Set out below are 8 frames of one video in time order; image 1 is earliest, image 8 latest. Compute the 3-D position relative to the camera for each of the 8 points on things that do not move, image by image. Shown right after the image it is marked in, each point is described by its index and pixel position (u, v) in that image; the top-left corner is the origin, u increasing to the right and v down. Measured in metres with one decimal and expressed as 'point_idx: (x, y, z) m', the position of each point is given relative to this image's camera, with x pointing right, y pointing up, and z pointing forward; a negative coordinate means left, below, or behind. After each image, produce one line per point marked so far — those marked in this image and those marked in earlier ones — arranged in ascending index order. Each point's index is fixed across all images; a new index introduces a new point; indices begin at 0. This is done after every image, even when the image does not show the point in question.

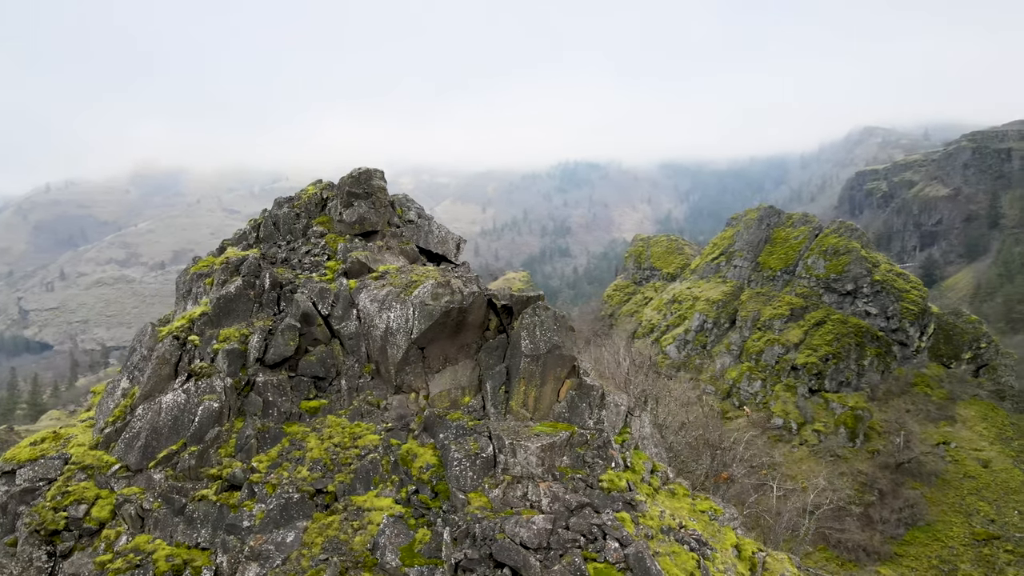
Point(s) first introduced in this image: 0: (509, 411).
0: (-0.1, -3.9, +17.7) m
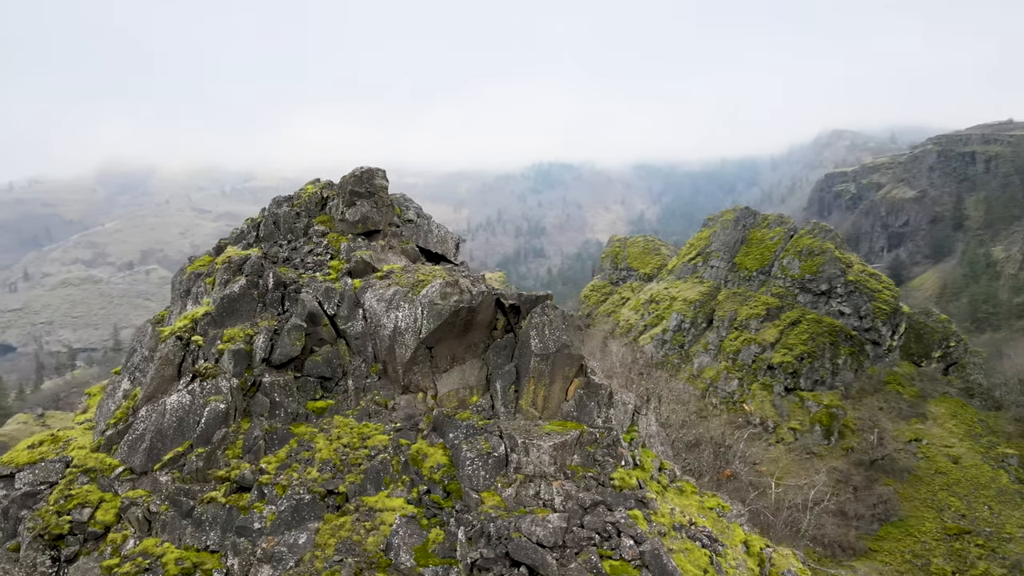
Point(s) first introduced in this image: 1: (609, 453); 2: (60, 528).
0: (+0.2, -3.8, +17.7) m
1: (+2.9, -5.0, +17.0) m
2: (-12.0, -6.4, +14.9) m
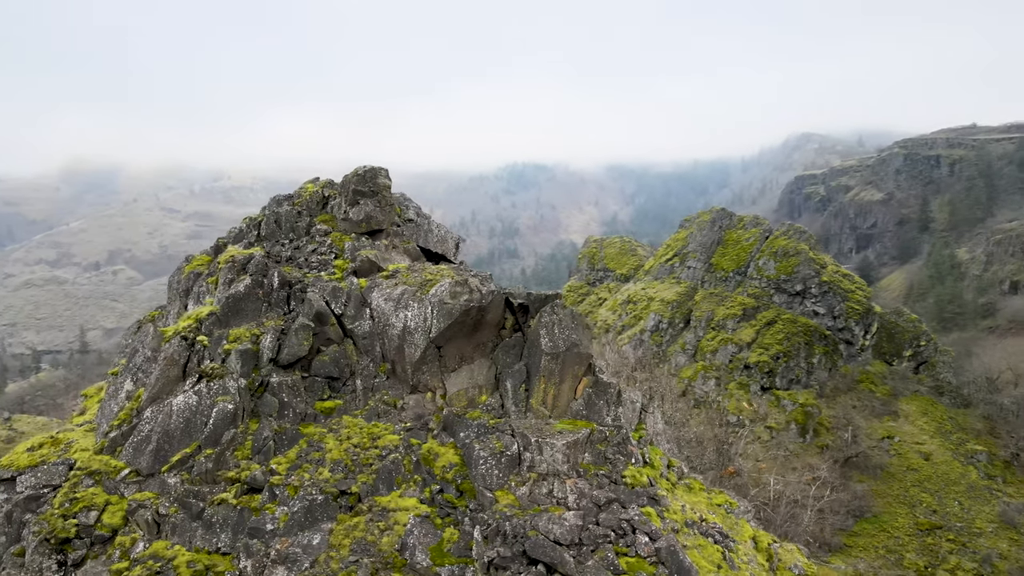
0: (+0.6, -3.8, +17.7) m
1: (+3.3, -5.0, +17.1) m
2: (-11.6, -6.4, +14.6) m
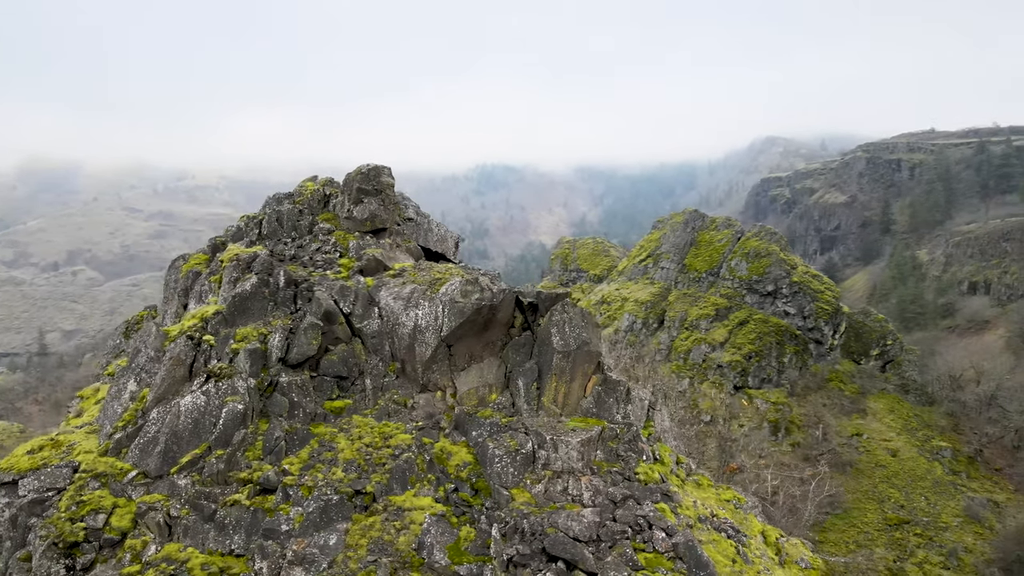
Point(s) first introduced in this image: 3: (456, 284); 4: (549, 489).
0: (+0.9, -3.8, +17.8) m
1: (+3.7, -4.9, +17.2) m
2: (-11.2, -6.3, +14.3) m
3: (-1.8, +0.1, +18.6) m
4: (+1.0, -5.6, +15.6) m
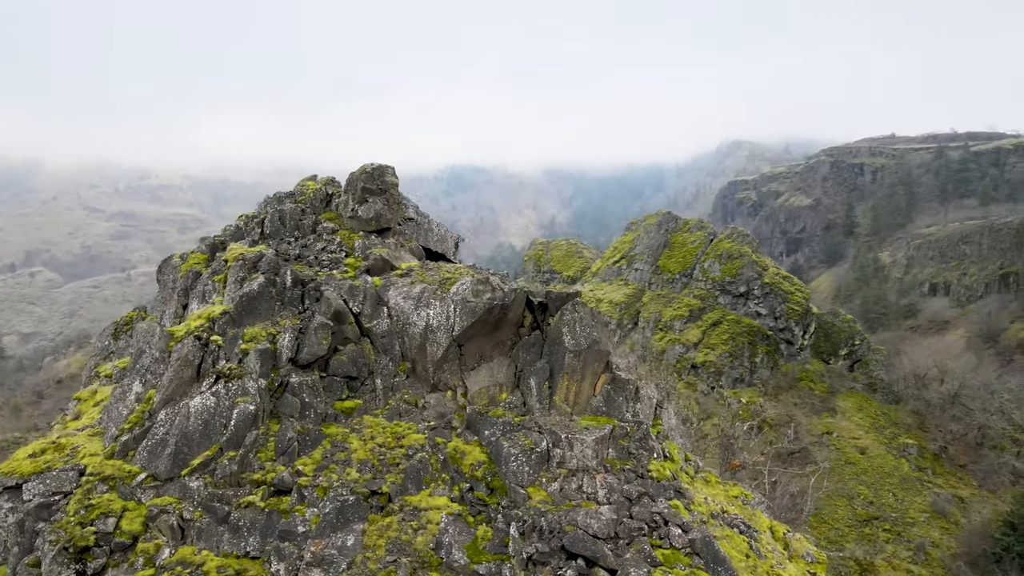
0: (+1.3, -3.7, +17.9) m
1: (+4.1, -4.9, +17.4) m
2: (-10.7, -6.3, +14.0) m
3: (-1.5, +0.1, +18.6) m
4: (+1.5, -5.6, +15.7) m
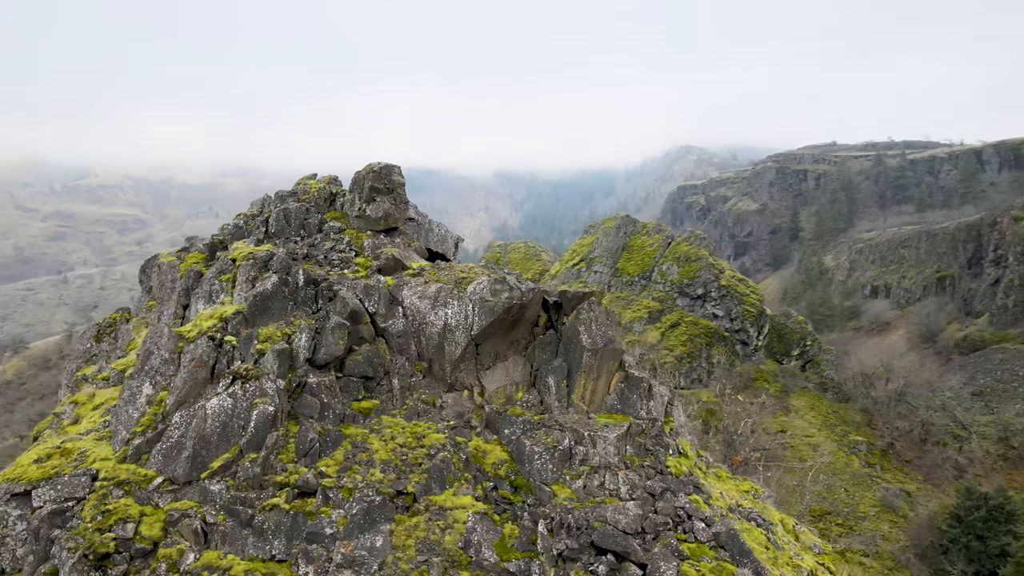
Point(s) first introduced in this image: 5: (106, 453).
0: (+1.9, -3.7, +18.0) m
1: (+4.7, -4.9, +17.7) m
2: (-9.9, -6.3, +13.6) m
3: (-0.9, +0.2, +18.7) m
4: (+2.2, -5.6, +15.9) m
5: (-11.6, -4.7, +16.0) m
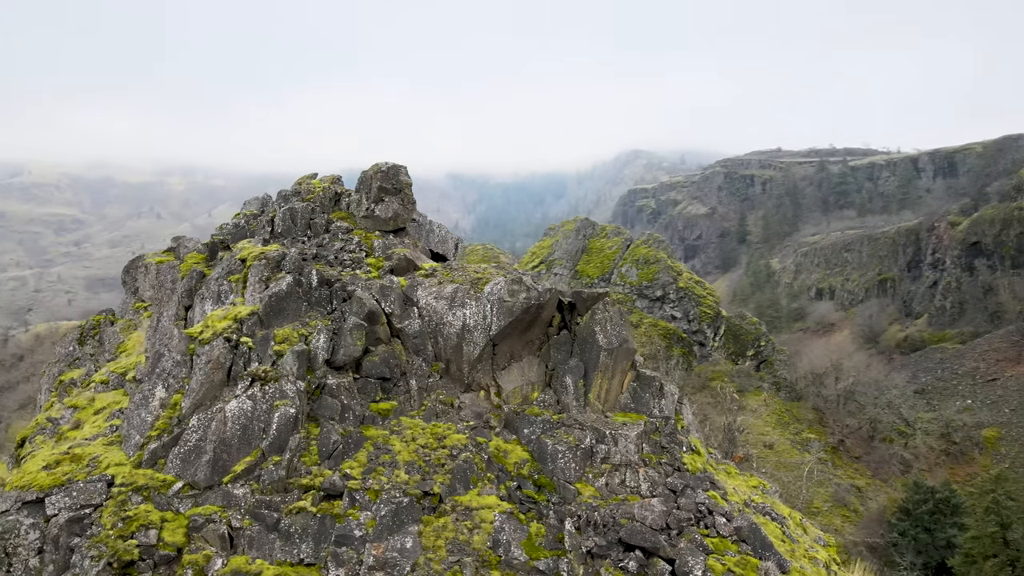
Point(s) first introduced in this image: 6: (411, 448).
0: (+2.5, -3.7, +18.2) m
1: (+5.3, -4.9, +18.0) m
2: (-9.1, -6.3, +13.2) m
3: (-0.4, +0.1, +18.8) m
4: (+2.8, -5.6, +16.1) m
5: (-10.9, -4.7, +15.5) m
6: (-3.0, -4.7, +16.4) m
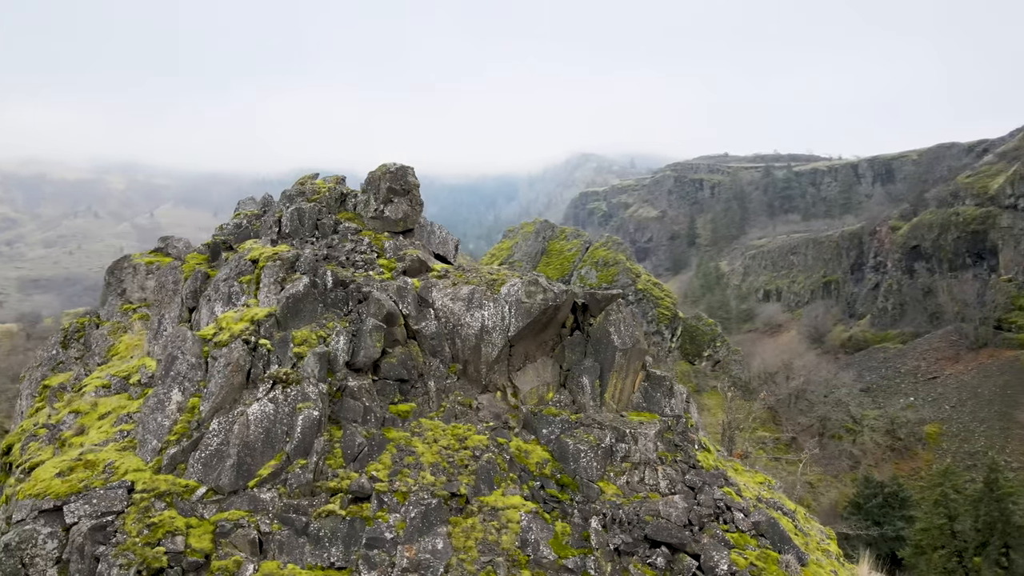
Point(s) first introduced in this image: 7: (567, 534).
0: (+3.0, -3.8, +18.5) m
1: (+5.8, -5.0, +18.5) m
2: (-8.2, -6.3, +12.9) m
3: (+0.2, +0.1, +18.9) m
4: (+3.5, -5.7, +16.5) m
5: (-10.2, -4.8, +15.2) m
6: (-2.3, -4.7, +16.4) m
7: (+1.5, -6.7, +15.2) m
